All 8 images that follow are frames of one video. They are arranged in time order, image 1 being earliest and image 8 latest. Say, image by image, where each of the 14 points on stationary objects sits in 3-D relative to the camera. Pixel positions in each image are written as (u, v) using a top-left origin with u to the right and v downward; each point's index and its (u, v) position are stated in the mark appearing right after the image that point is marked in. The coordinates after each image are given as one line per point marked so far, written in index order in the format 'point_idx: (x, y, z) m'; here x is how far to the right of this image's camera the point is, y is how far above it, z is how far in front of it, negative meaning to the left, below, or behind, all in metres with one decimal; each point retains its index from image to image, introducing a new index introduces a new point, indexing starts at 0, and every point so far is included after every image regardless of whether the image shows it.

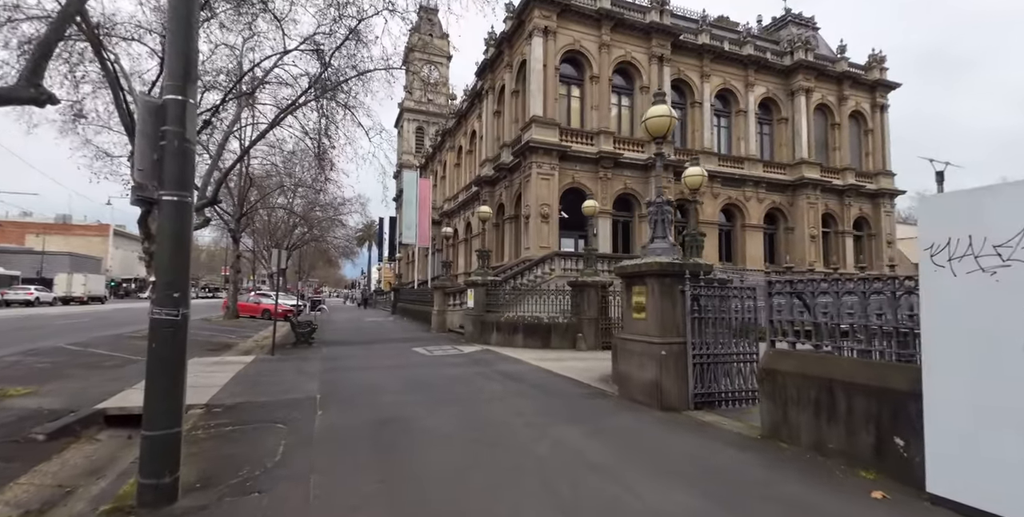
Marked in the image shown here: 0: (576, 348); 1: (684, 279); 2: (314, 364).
0: (+1.8, -2.5, +13.2) m
1: (+2.3, -0.3, +6.3) m
2: (-4.5, -2.4, +10.9) m
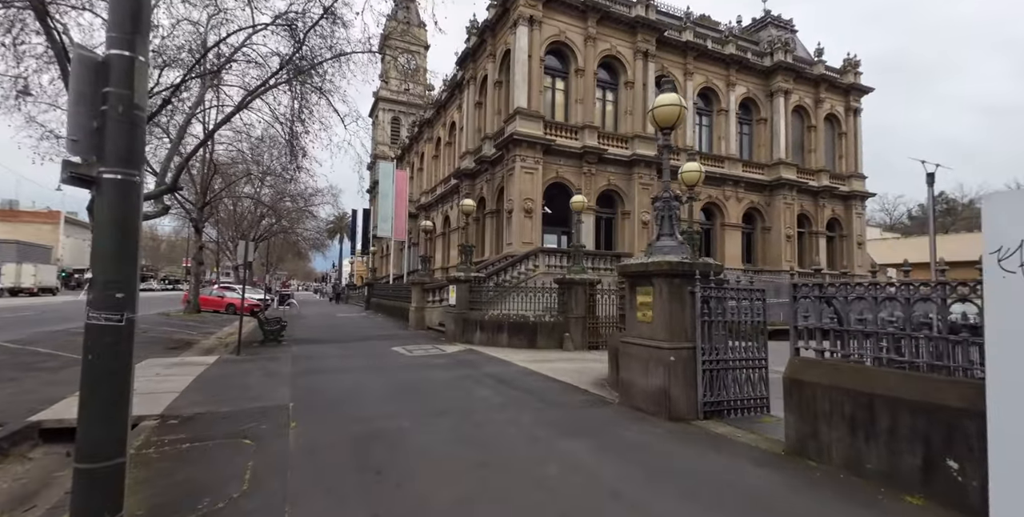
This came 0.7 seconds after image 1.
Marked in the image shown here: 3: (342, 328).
0: (+1.3, -2.4, +12.8) m
1: (+2.2, -0.3, +5.9) m
2: (-4.8, -2.3, +10.1) m
3: (-7.0, -2.9, +19.6) m
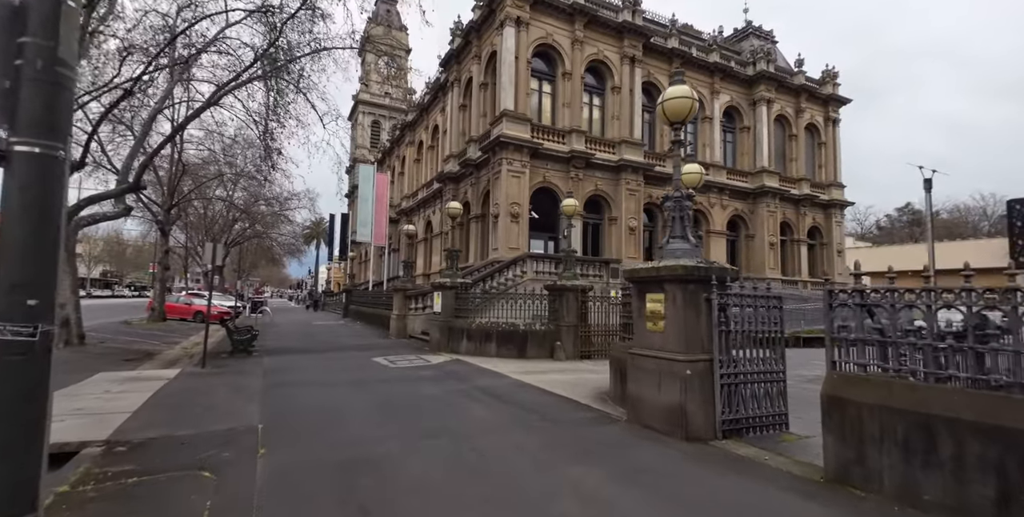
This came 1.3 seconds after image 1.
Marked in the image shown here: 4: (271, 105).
0: (+1.0, -2.6, +12.2) m
1: (+2.2, -0.3, +5.4) m
2: (-5.0, -2.3, +9.3) m
3: (-7.6, -3.1, +18.6) m
4: (-8.0, +4.9, +15.8) m
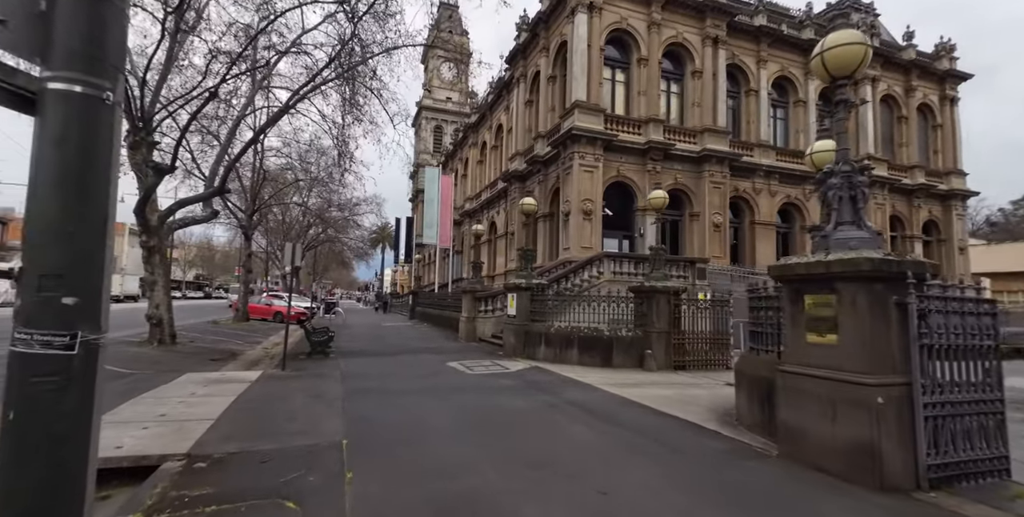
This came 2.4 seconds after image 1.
0: (+3.0, -2.5, +11.0) m
1: (+3.4, -0.2, +4.2) m
2: (-3.3, -2.3, +8.8) m
3: (-4.7, -3.1, +18.5) m
4: (-5.5, +4.9, +15.7) m
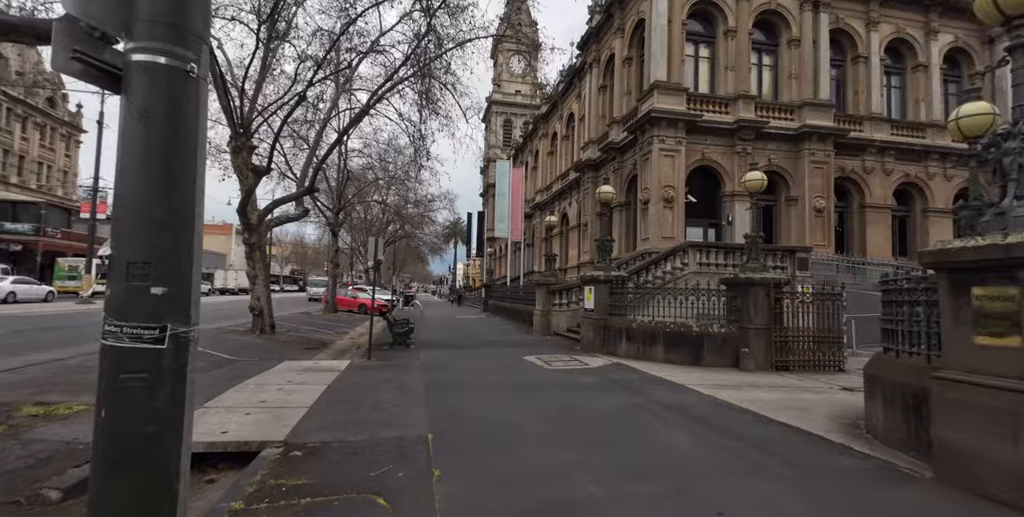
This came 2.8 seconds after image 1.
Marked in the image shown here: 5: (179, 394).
0: (+4.8, -2.3, +10.1) m
1: (+4.1, -0.1, +3.3) m
2: (-1.7, -2.2, +8.9) m
3: (-1.7, -2.9, +18.7) m
4: (-3.0, +5.1, +15.9) m
5: (-1.1, -0.5, +1.6) m
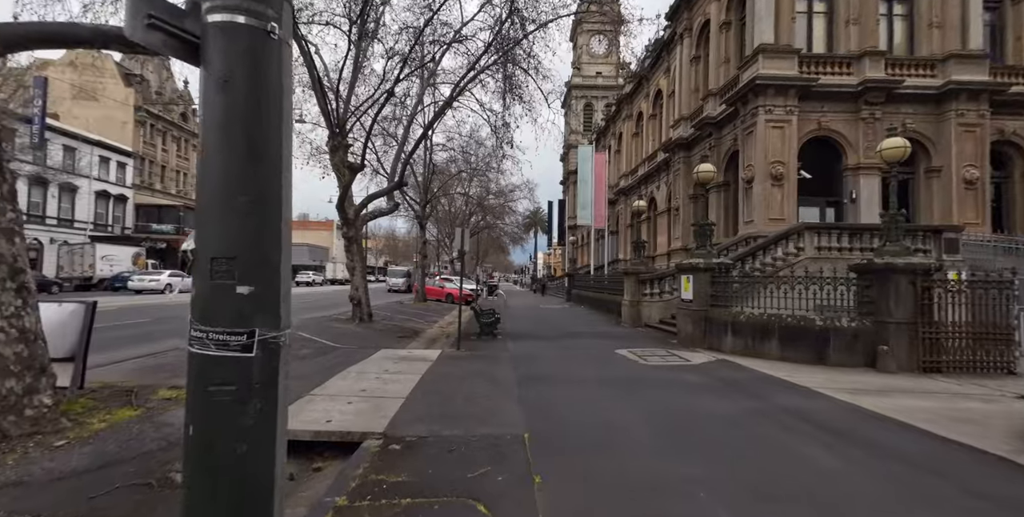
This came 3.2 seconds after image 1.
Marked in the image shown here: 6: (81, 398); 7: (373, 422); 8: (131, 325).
0: (+6.6, -2.0, +8.8) m
1: (+4.7, +0.1, +2.1) m
2: (0.0, -2.0, +8.7) m
3: (+1.6, -2.4, +18.3) m
4: (-0.2, +5.5, +15.7) m
5: (-0.7, -0.5, +1.4) m
6: (-5.0, -1.6, +5.7) m
7: (-1.6, -1.8, +5.4) m
8: (-10.6, -1.9, +13.3) m
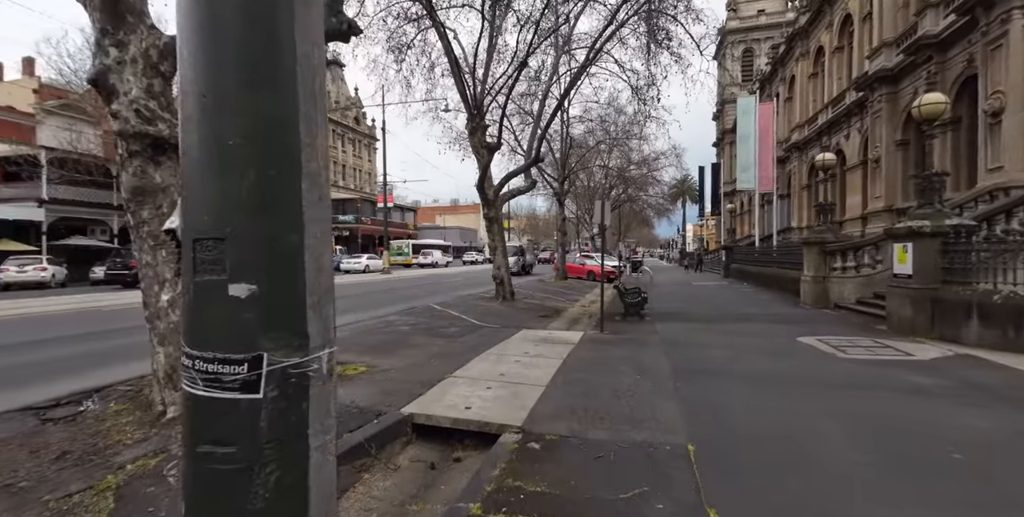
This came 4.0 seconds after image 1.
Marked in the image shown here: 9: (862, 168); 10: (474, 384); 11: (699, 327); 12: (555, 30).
0: (+8.8, -1.3, +5.9) m
1: (+5.0, +0.3, -0.1) m
2: (+2.4, -1.5, +7.7) m
3: (+6.9, -1.5, +16.5) m
4: (+4.0, +6.3, +14.1) m
5: (-0.4, -0.4, +0.9) m
6: (-3.2, -1.5, +6.2) m
7: (0.0, -1.6, +5.0) m
8: (-6.3, -1.4, +15.2) m
9: (+13.7, +3.6, +18.7) m
10: (-0.5, -1.6, +6.0) m
11: (+4.4, -1.5, +11.2) m
12: (+1.3, +6.8, +14.3) m
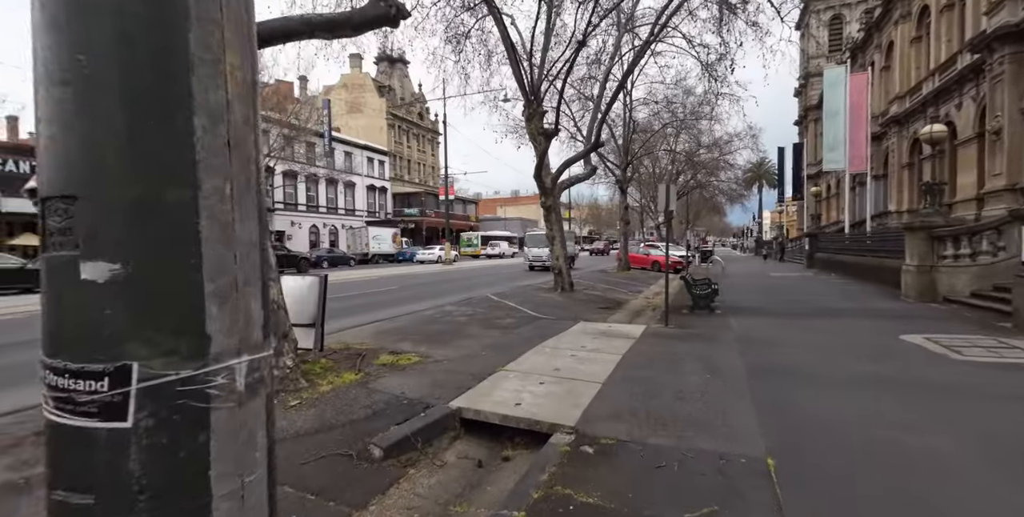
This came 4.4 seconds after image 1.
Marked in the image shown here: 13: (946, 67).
0: (+9.4, -1.2, +4.4) m
1: (+4.8, +0.3, -1.0) m
2: (+3.3, -1.4, +7.1) m
3: (+8.8, -1.1, +15.1) m
4: (+5.6, +6.6, +13.1) m
5: (-0.4, -0.4, +0.6) m
6: (-2.5, -1.3, +6.3) m
7: (+0.5, -1.5, +4.7) m
8: (-4.4, -1.1, +15.6) m
9: (+15.8, +4.0, +16.4) m
10: (+0.2, -1.4, +5.7) m
11: (+5.7, -1.3, +10.3) m
12: (+3.0, +7.1, +13.6) m
13: (+17.3, +7.7, +19.3) m
